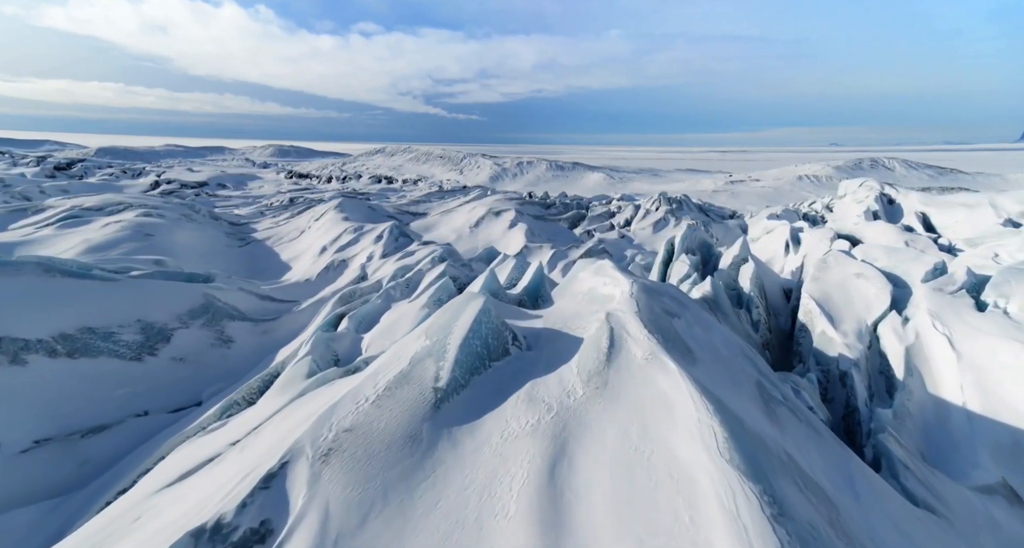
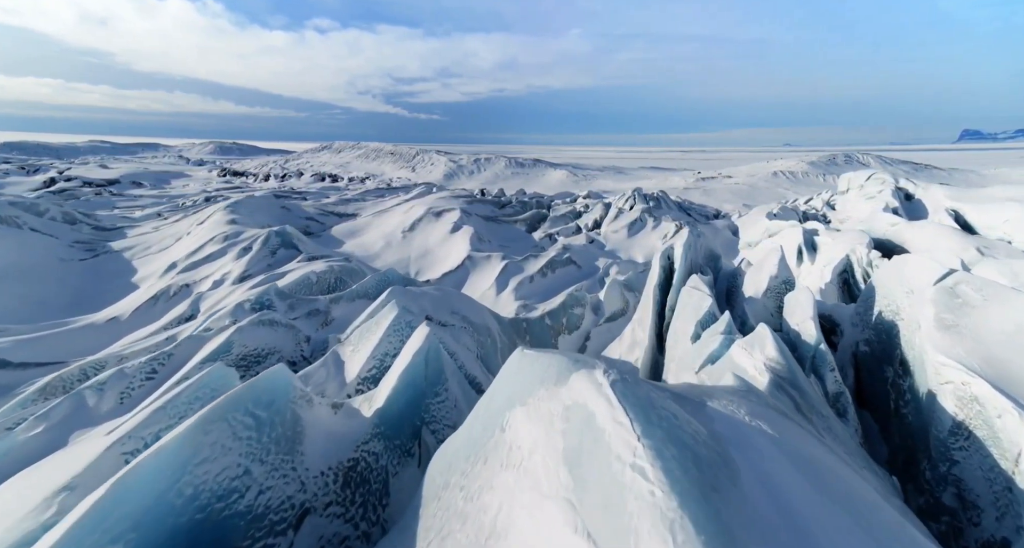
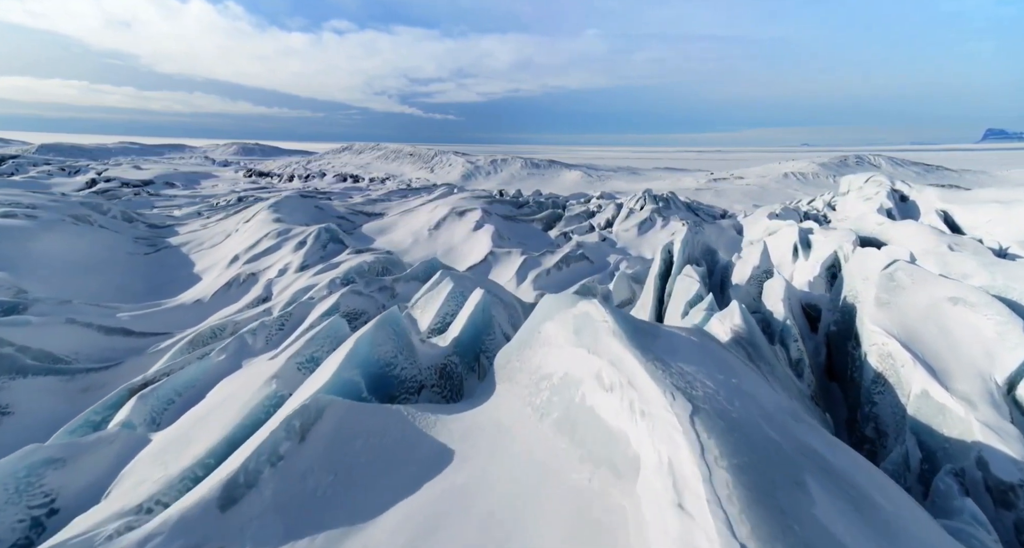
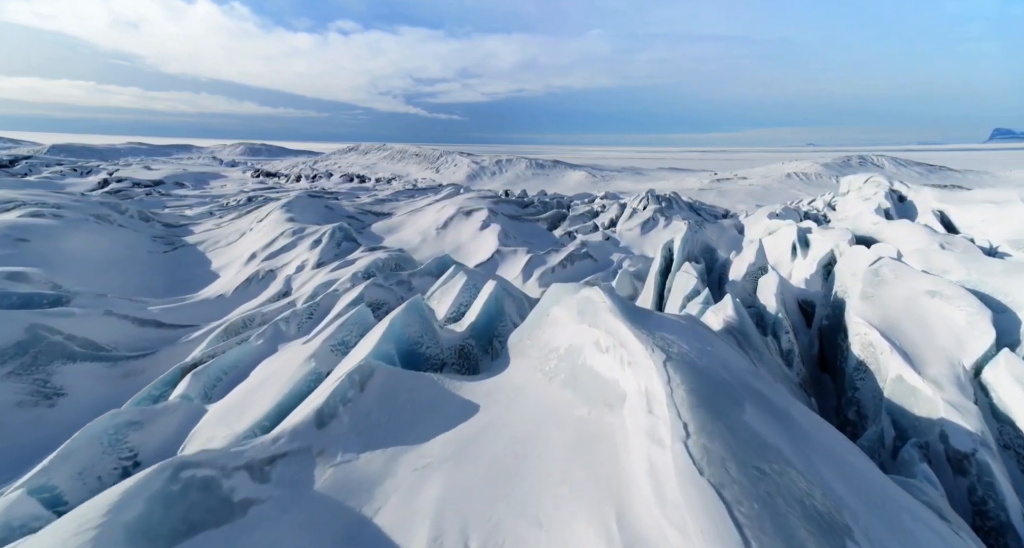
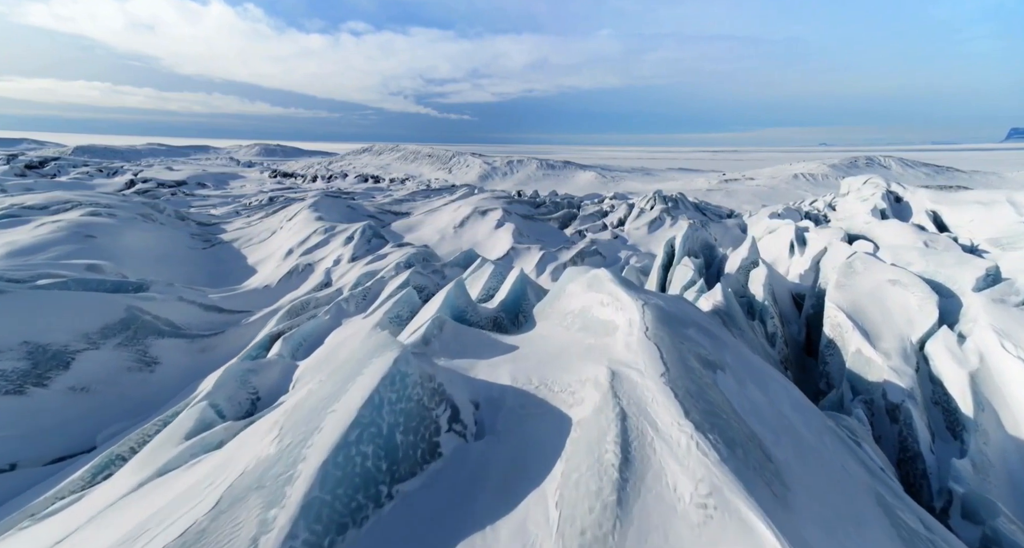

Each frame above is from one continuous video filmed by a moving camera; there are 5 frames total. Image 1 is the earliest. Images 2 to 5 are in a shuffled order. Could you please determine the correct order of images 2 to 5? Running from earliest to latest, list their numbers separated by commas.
5, 4, 3, 2
